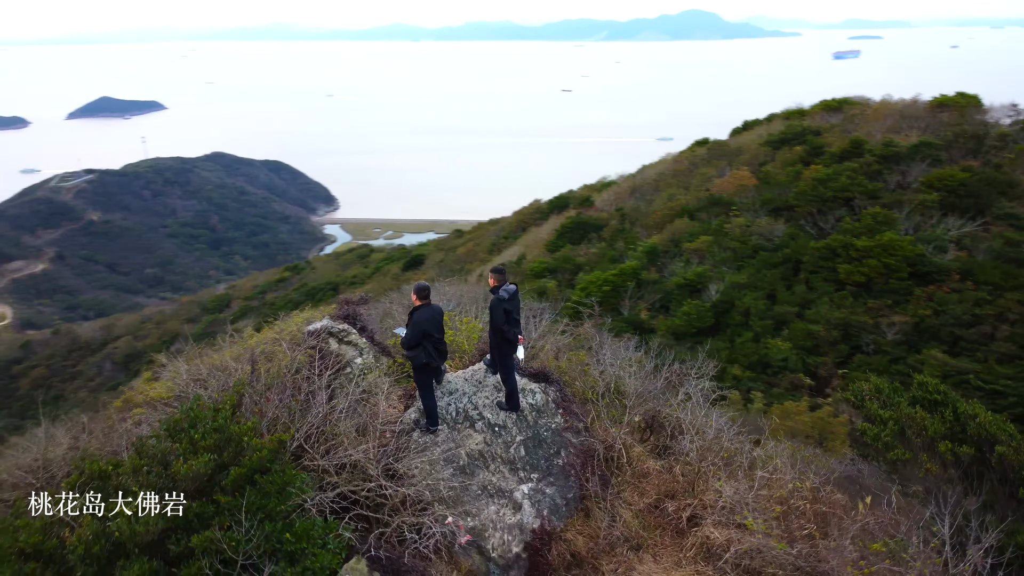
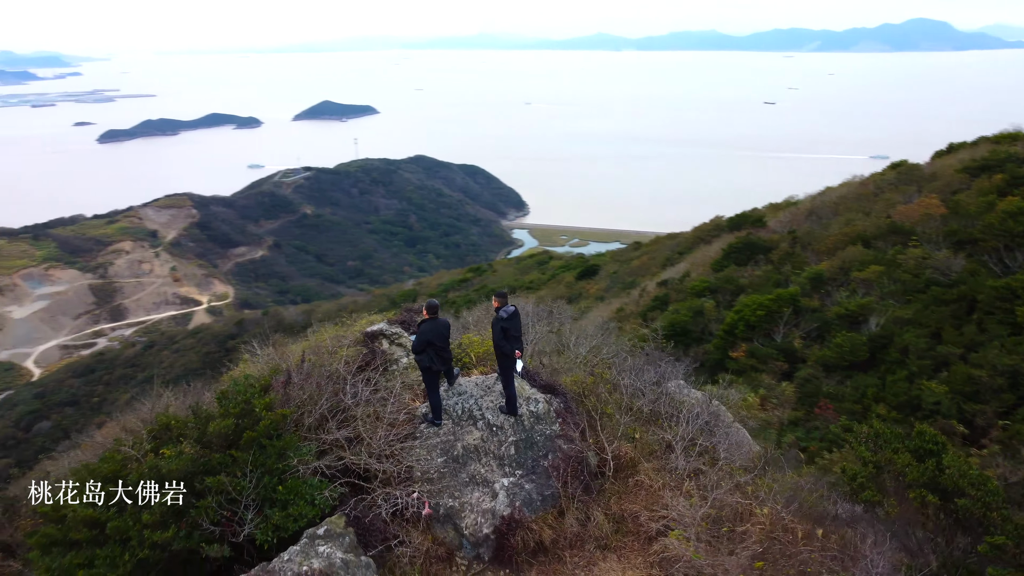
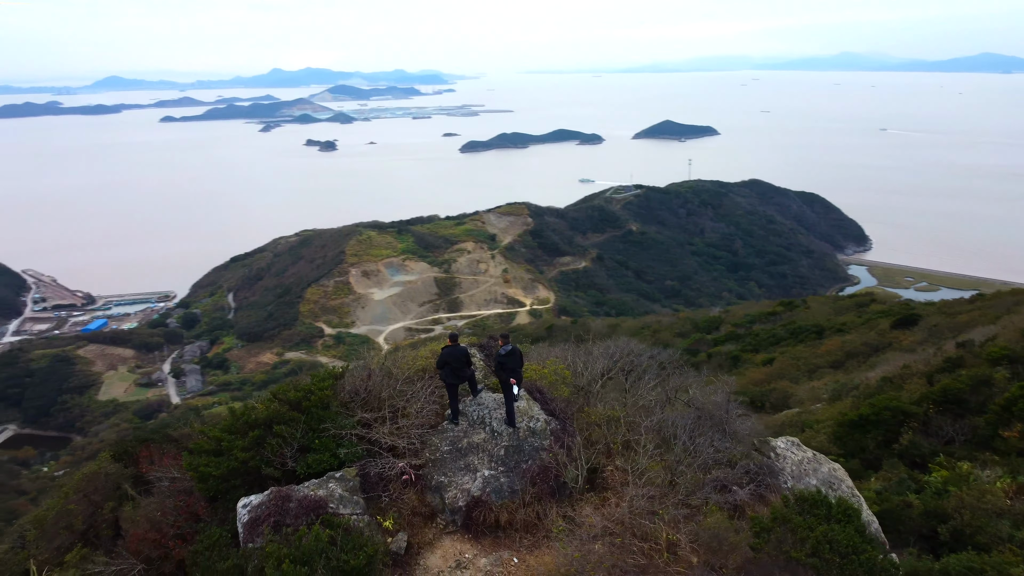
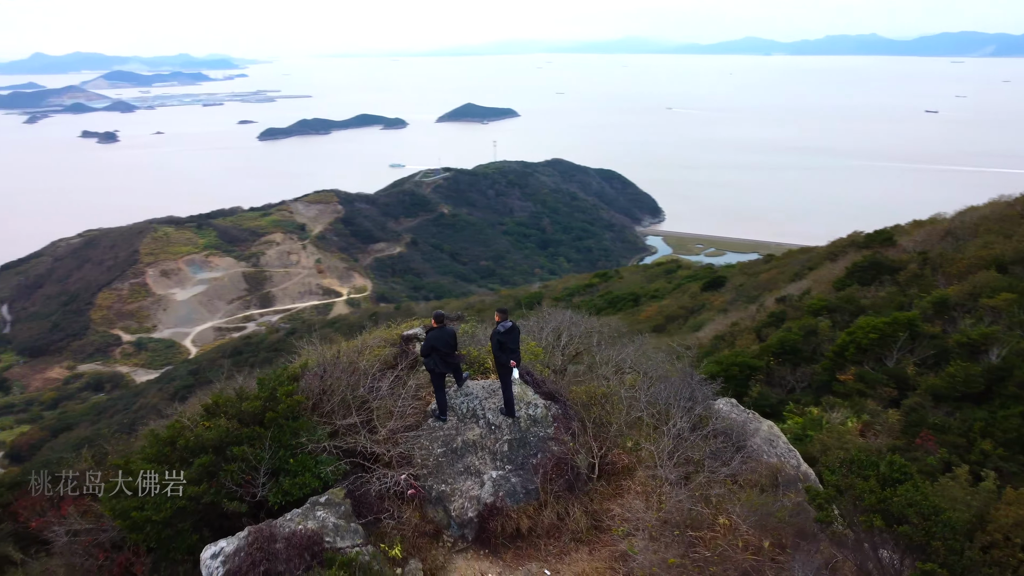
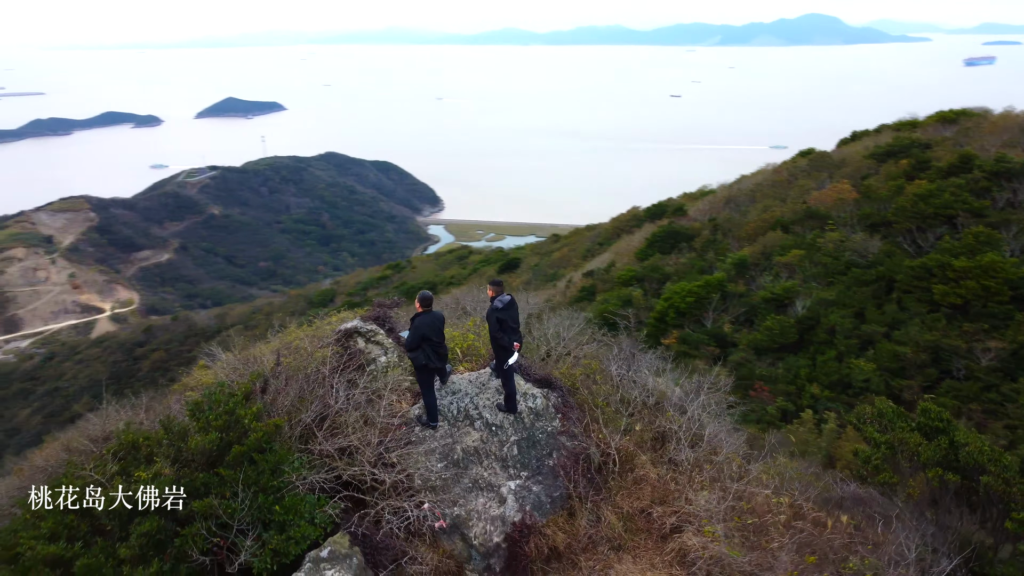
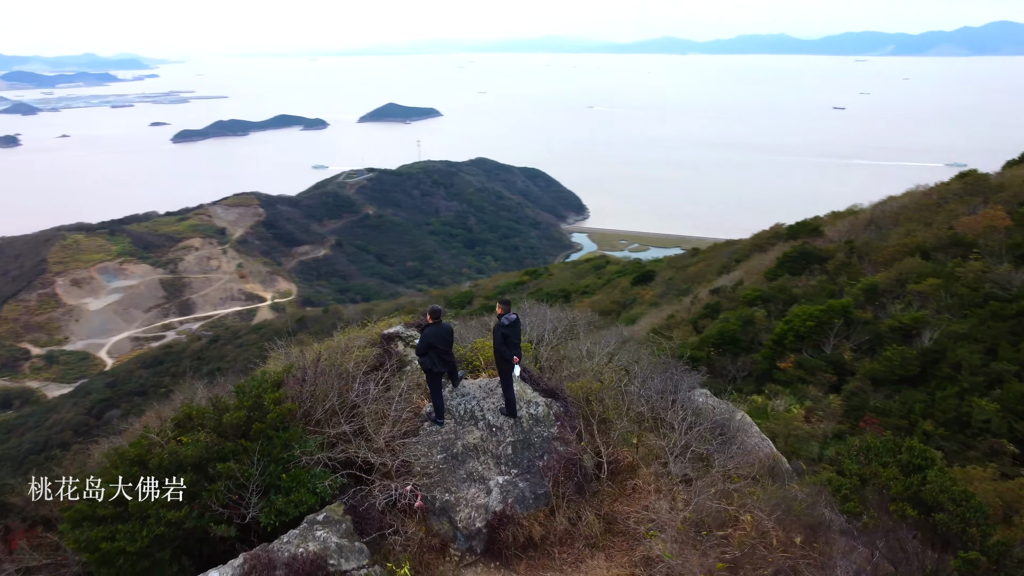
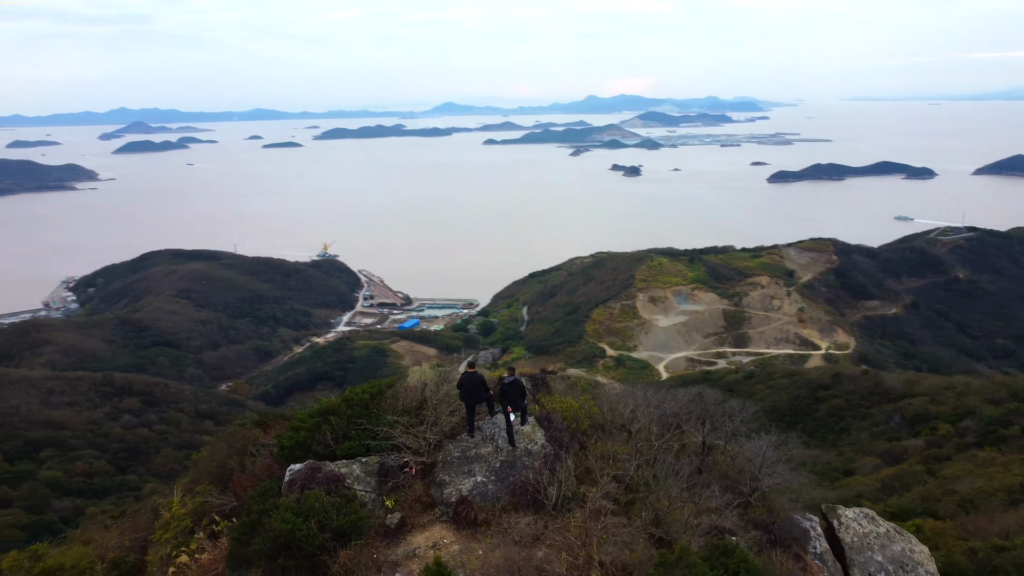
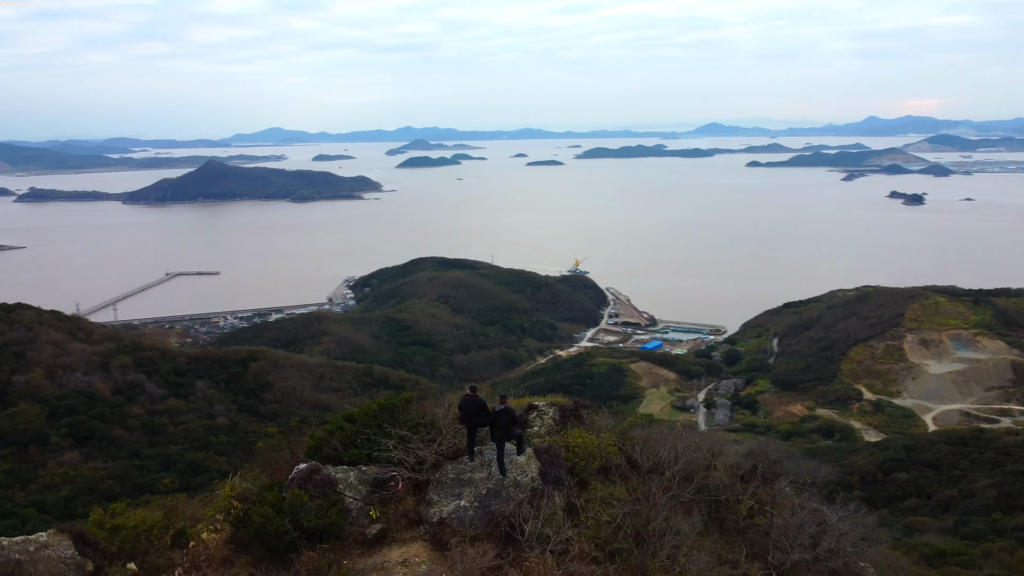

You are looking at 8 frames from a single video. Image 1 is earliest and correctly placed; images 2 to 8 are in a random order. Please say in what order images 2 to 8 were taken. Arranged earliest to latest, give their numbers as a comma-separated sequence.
5, 2, 6, 4, 3, 7, 8
